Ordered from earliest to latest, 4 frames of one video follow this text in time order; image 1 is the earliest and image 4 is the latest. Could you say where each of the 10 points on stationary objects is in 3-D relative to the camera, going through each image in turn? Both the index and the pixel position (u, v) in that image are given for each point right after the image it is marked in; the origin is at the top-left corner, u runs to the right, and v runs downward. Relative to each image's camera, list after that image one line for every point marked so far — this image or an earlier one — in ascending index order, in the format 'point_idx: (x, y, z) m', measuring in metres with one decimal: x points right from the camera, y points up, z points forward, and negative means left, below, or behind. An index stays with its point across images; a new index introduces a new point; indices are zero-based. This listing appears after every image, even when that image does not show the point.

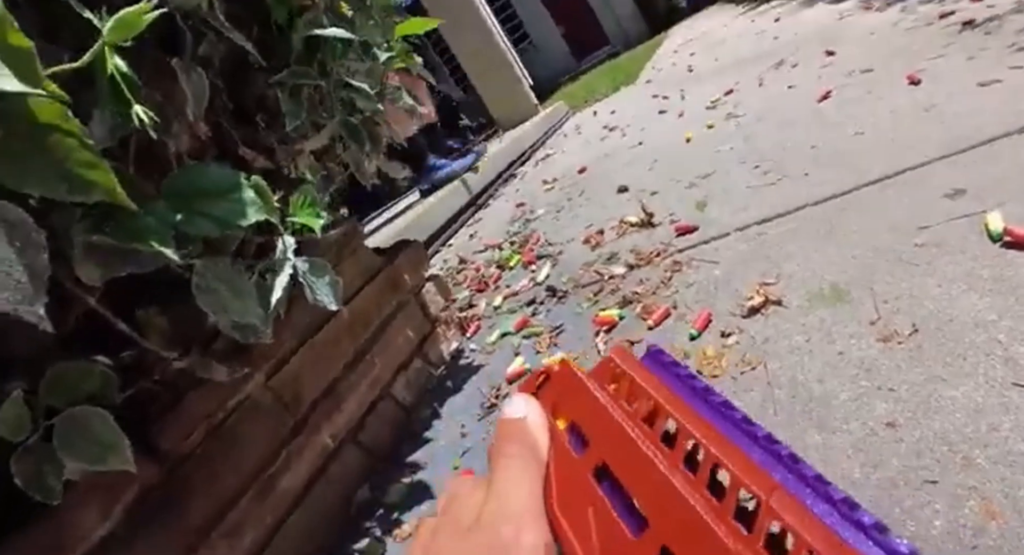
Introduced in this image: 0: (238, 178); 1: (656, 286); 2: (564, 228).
0: (-0.6, +0.2, +1.4) m
1: (+0.5, 0.0, +2.1) m
2: (+0.2, +0.2, +2.8) m
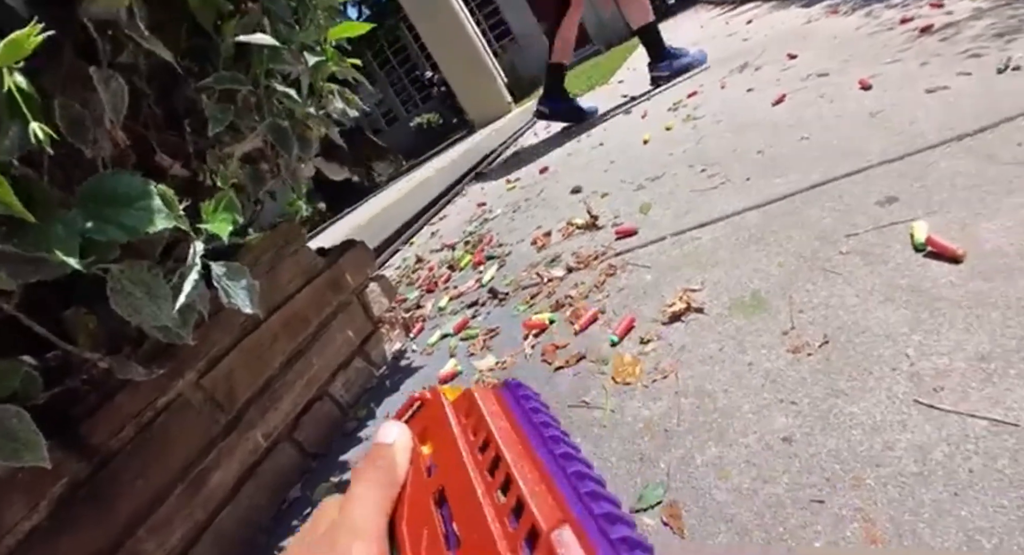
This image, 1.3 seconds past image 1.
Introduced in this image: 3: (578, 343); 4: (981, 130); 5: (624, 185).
0: (-0.8, +0.2, +1.4) m
1: (+0.3, 0.0, +2.1) m
2: (0.0, +0.2, +2.8) m
3: (+0.2, -0.2, +1.9) m
4: (+1.5, +0.5, +1.9) m
5: (+0.5, +0.4, +2.7) m
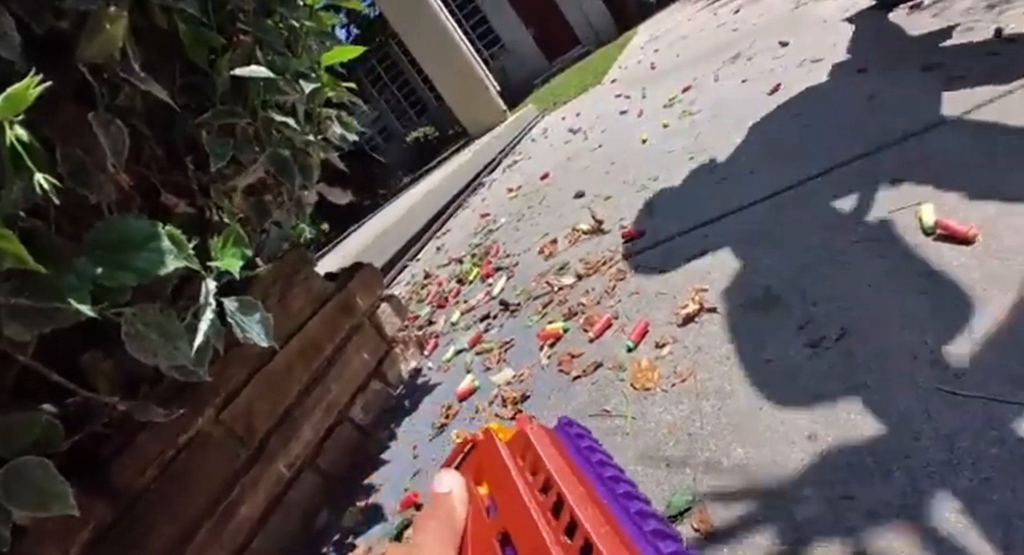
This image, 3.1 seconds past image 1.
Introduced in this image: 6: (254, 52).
0: (-0.8, +0.1, +1.4) m
1: (+0.3, -0.1, +2.1) m
2: (0.0, +0.2, +2.8) m
3: (+0.2, -0.2, +1.9) m
4: (+1.5, +0.5, +1.9) m
5: (+0.5, +0.4, +2.7) m
6: (-0.8, +0.7, +1.9) m
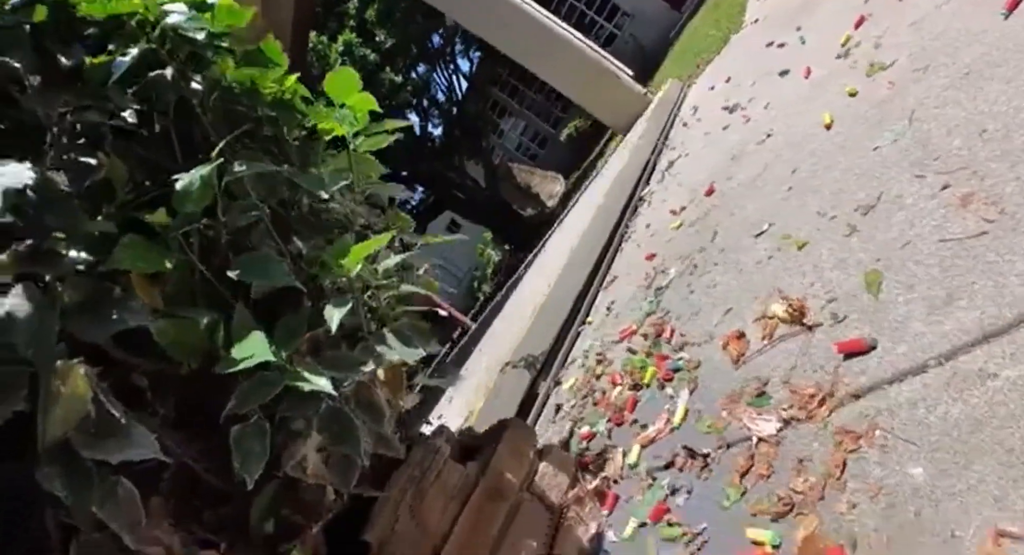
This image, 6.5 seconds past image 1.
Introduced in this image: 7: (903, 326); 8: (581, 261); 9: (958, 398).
0: (-0.6, -0.7, +1.2) m
1: (+0.7, -0.5, +1.4) m
2: (+0.6, -0.1, +2.1) m
3: (+0.6, -0.7, +1.2) m
4: (+1.5, +0.3, +0.7) m
5: (+0.9, +0.2, +1.8) m
6: (-0.6, 0.0, +1.6) m
7: (+0.9, -0.1, +1.5) m
8: (+0.3, +0.2, +3.2) m
9: (+0.9, -0.2, +1.2) m
